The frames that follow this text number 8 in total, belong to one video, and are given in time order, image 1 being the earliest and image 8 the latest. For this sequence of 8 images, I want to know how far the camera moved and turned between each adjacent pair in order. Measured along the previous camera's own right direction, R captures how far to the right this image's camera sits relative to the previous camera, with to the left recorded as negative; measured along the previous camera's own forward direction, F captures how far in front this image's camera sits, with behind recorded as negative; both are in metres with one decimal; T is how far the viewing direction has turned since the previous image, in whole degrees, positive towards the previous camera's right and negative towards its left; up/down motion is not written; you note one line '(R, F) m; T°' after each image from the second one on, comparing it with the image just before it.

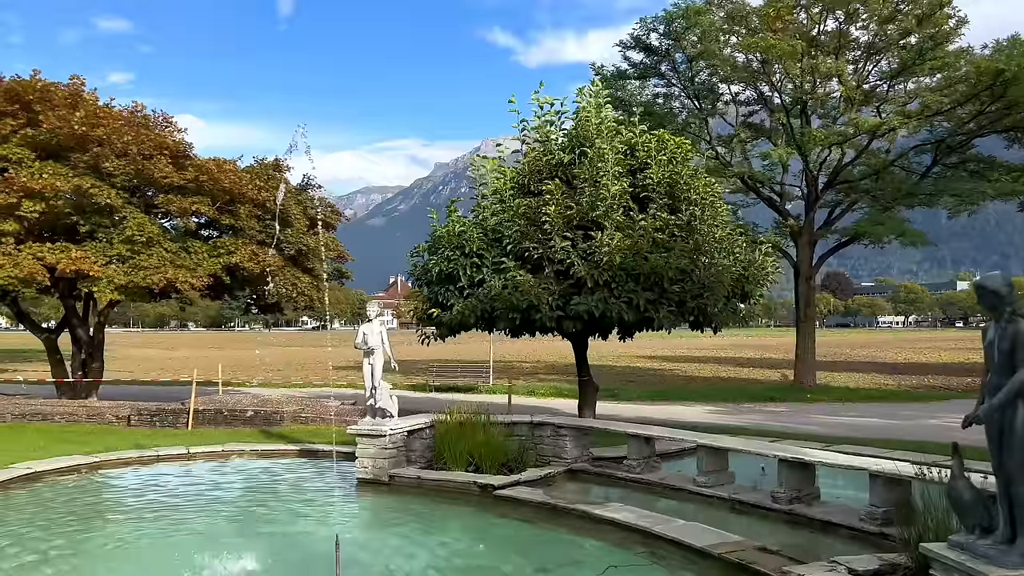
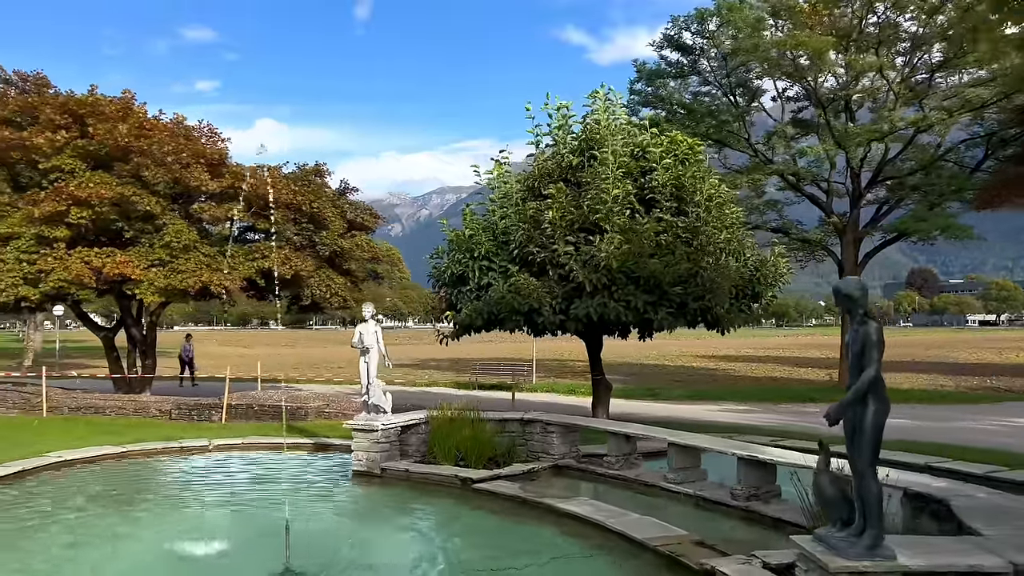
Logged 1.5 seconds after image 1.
(+1.1, -0.3) m; -5°
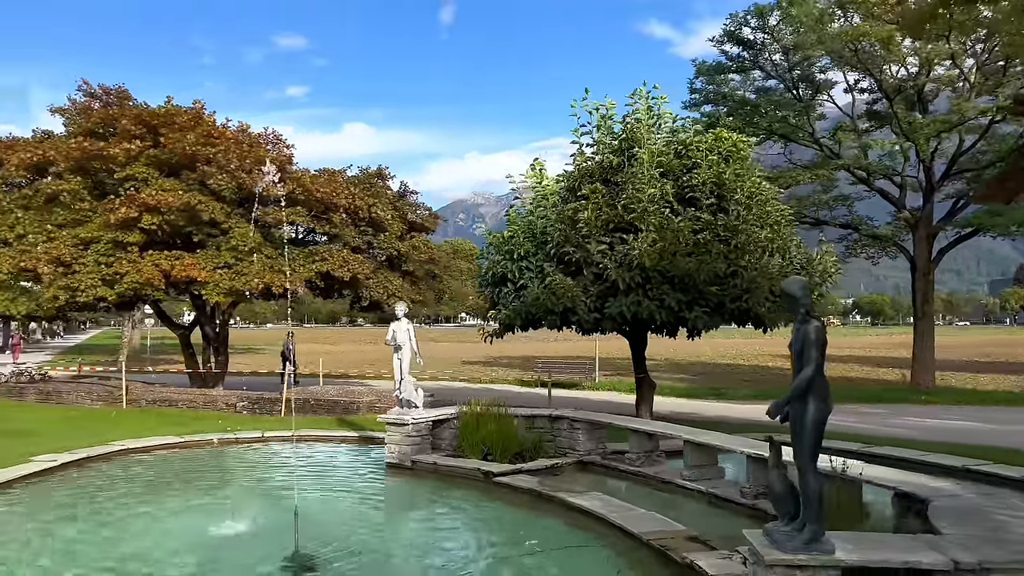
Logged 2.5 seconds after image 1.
(+0.7, -0.2) m; -6°
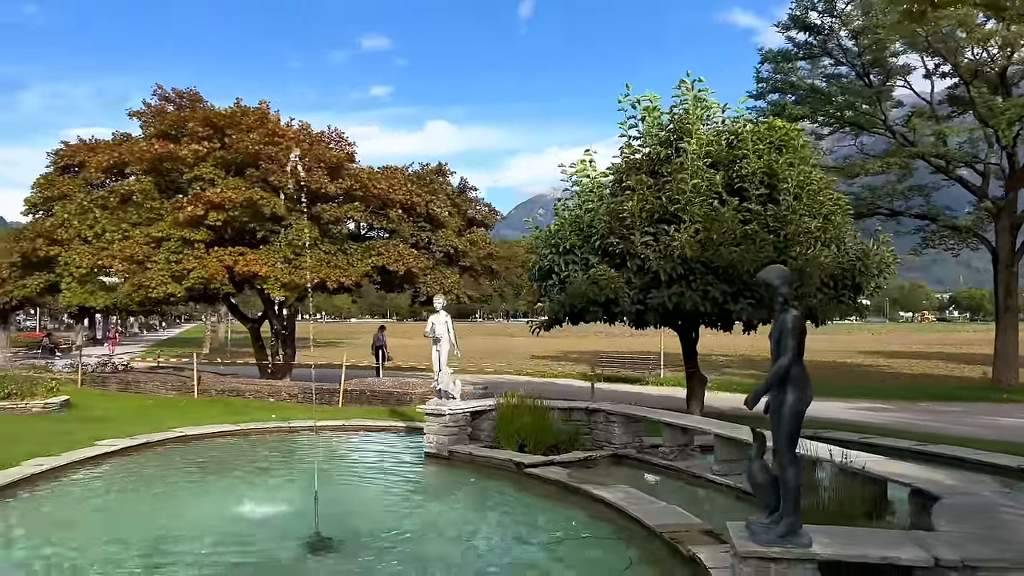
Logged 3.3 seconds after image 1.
(+0.6, 0.0) m; -6°
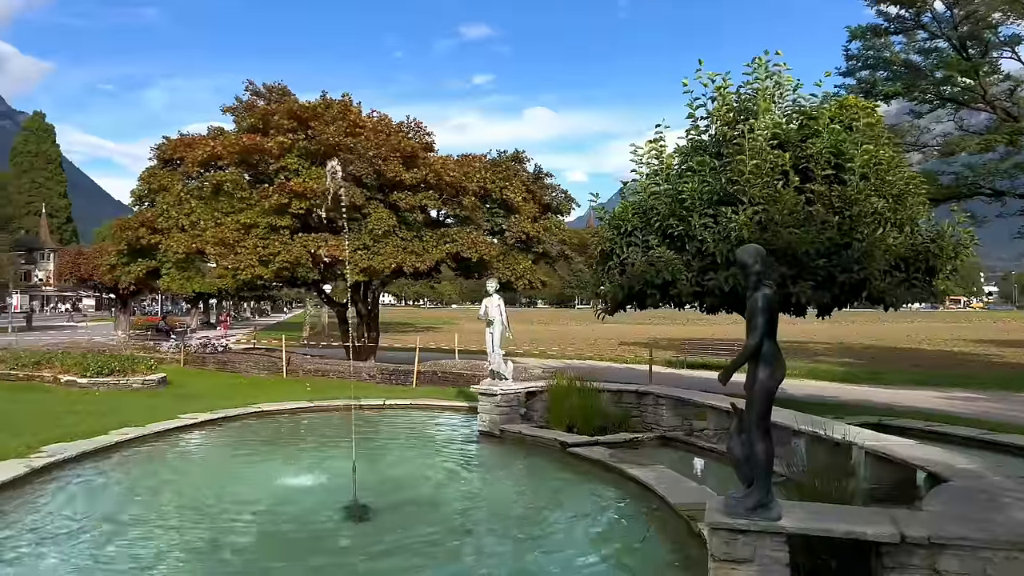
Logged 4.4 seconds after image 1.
(+0.7, -0.2) m; -7°
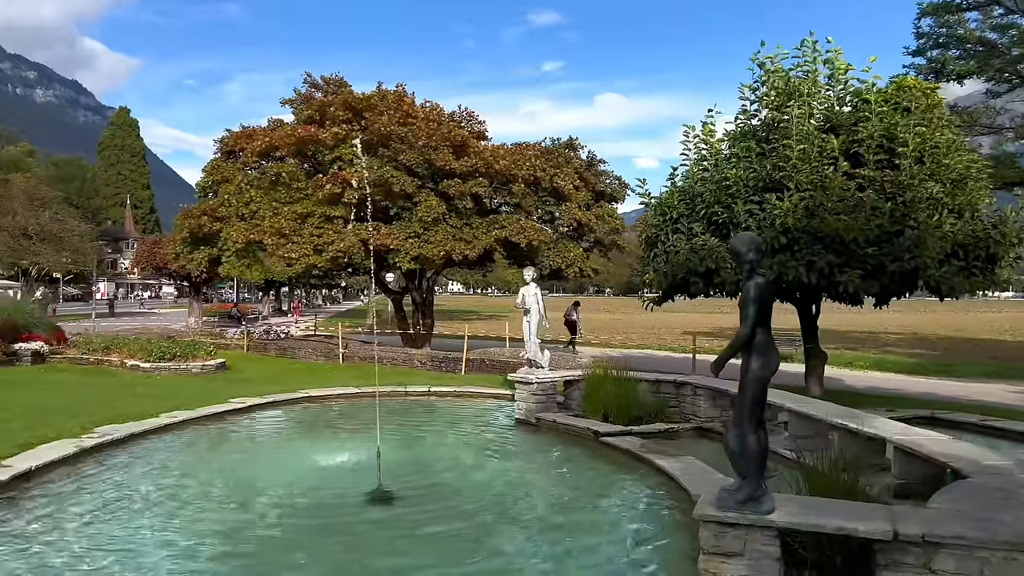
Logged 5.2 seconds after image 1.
(+0.4, 0.0) m; -5°
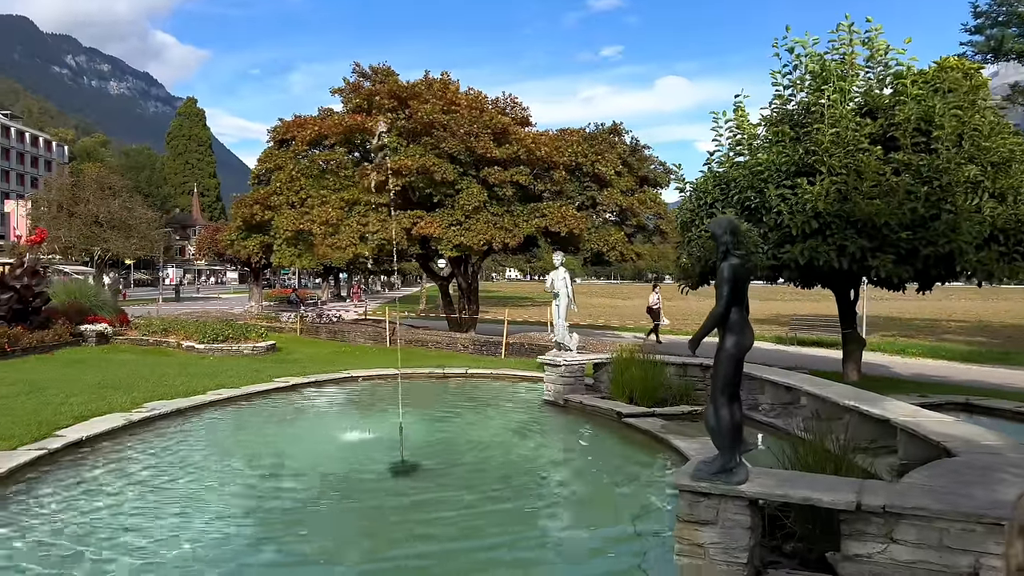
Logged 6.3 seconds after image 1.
(+0.4, -0.3) m; -4°
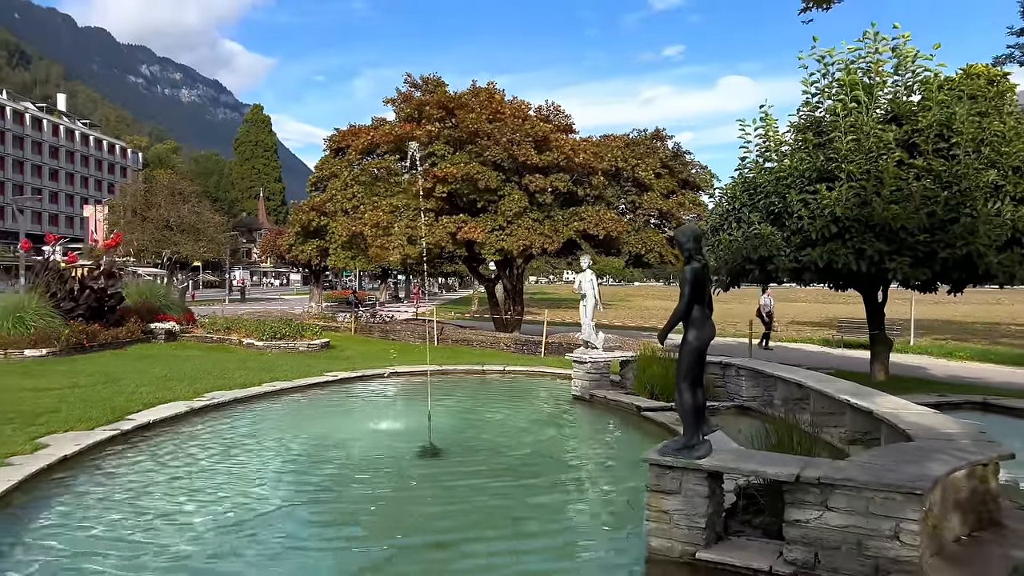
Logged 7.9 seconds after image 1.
(+0.4, -0.7) m; -4°
